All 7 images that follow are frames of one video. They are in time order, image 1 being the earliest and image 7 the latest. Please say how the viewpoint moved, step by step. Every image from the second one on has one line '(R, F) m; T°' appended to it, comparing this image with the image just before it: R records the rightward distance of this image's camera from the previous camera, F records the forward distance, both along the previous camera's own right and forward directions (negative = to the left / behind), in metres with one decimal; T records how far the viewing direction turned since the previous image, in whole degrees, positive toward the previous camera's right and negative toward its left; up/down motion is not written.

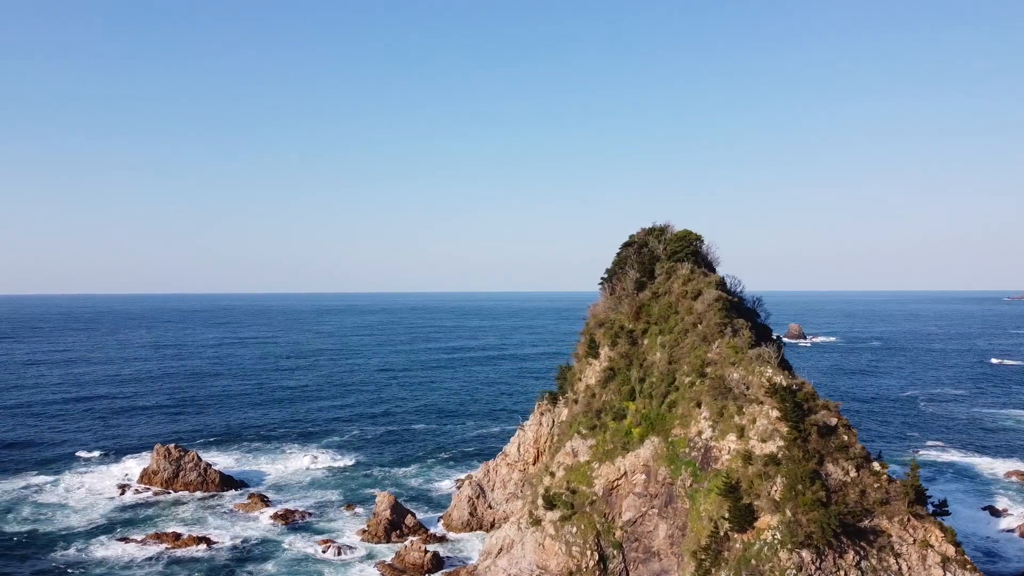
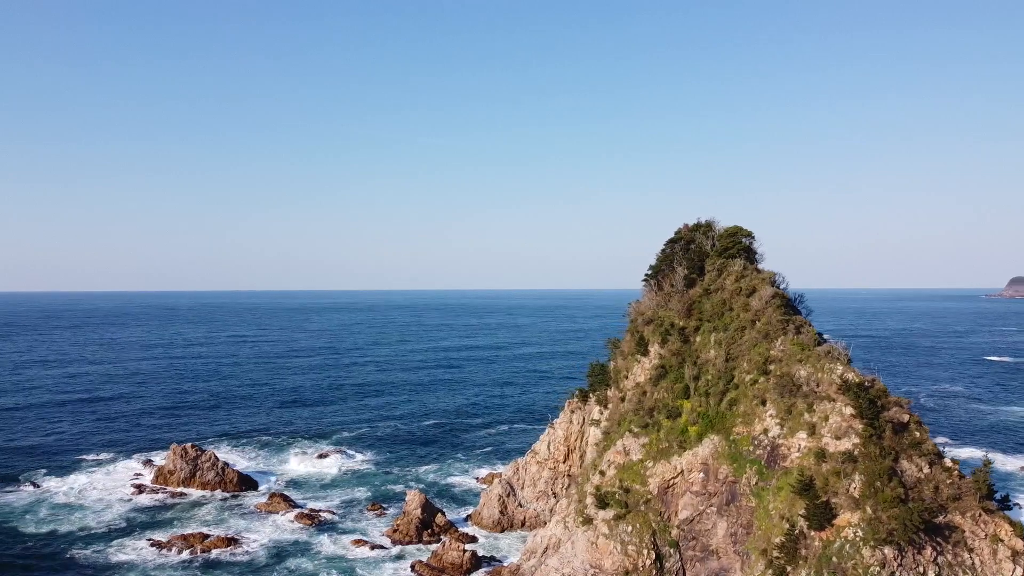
(-1.3, -0.1) m; -2°
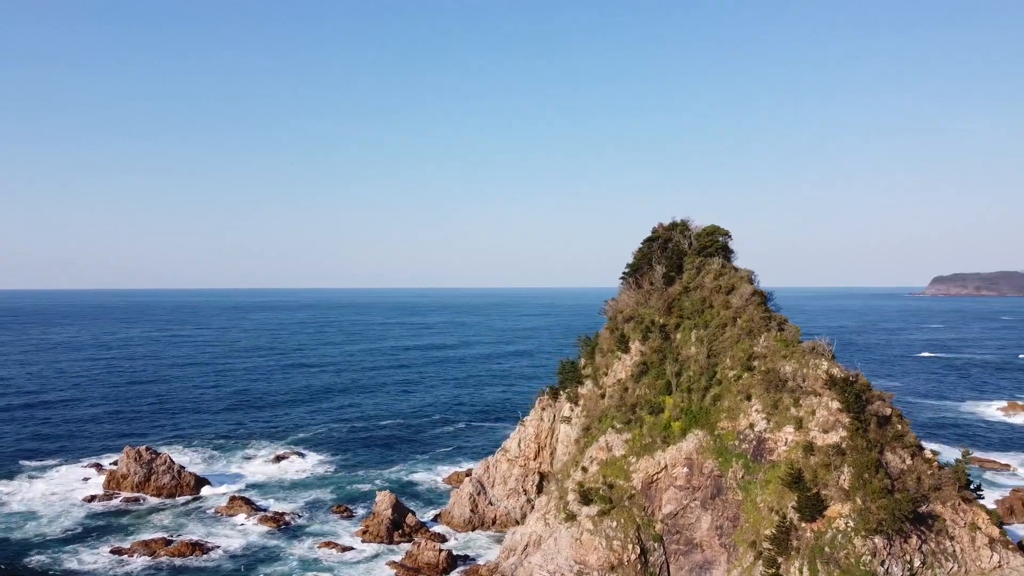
(-0.8, +0.1) m; +3°
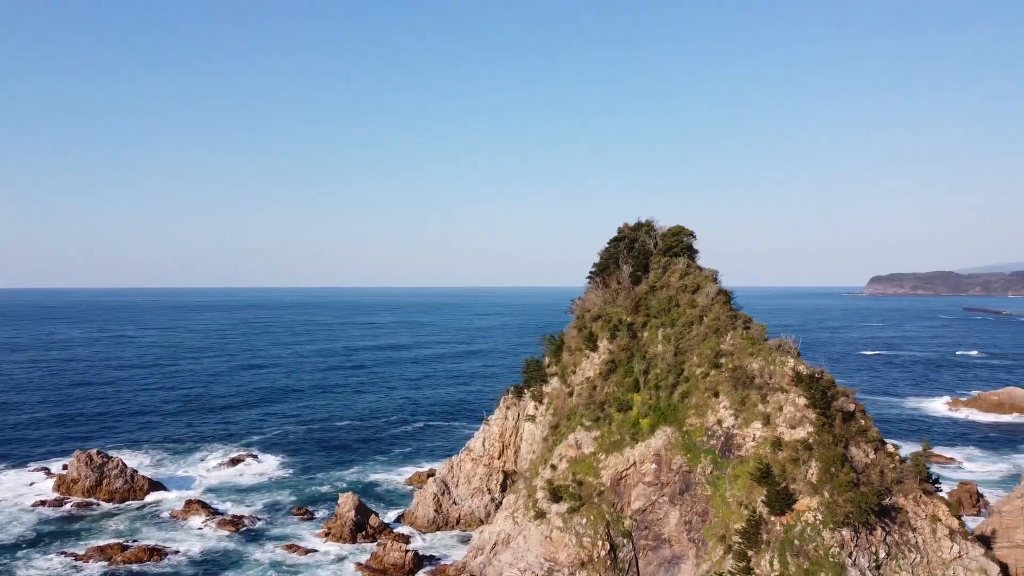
(-0.3, +0.1) m; +4°
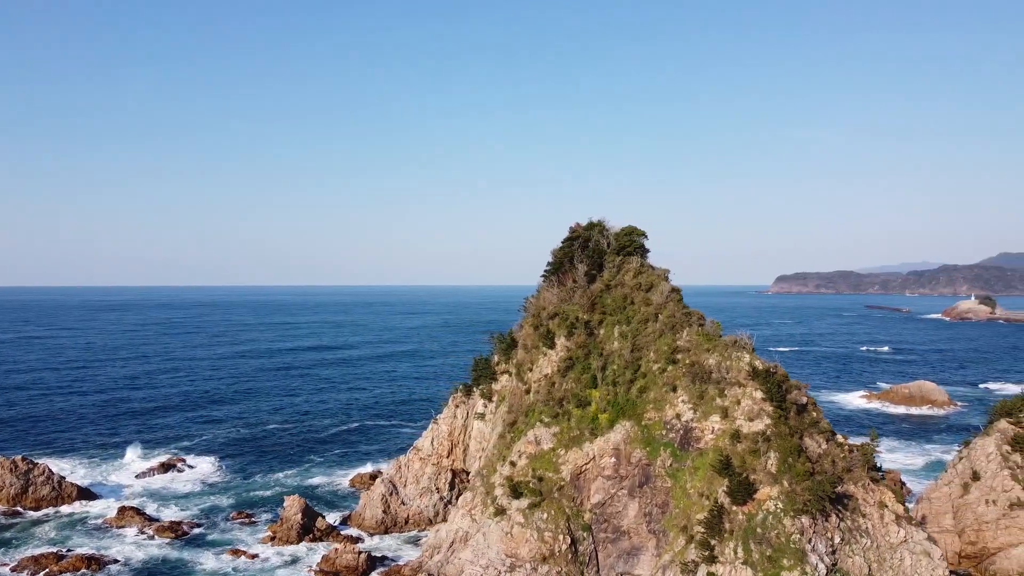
(-0.7, 0.0) m; +5°
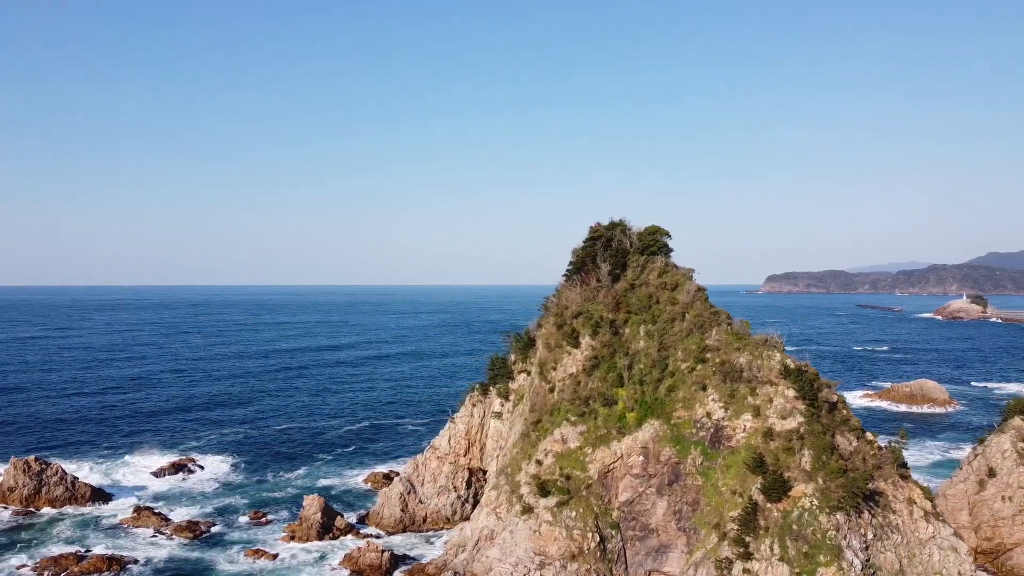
(-0.6, -0.3) m; -1°
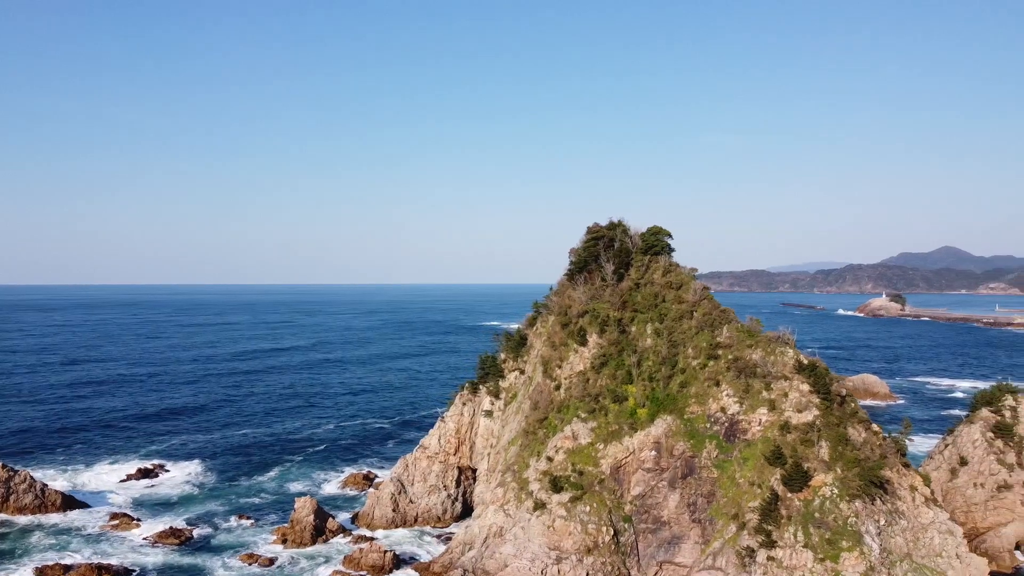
(-1.4, -0.4) m; +2°
